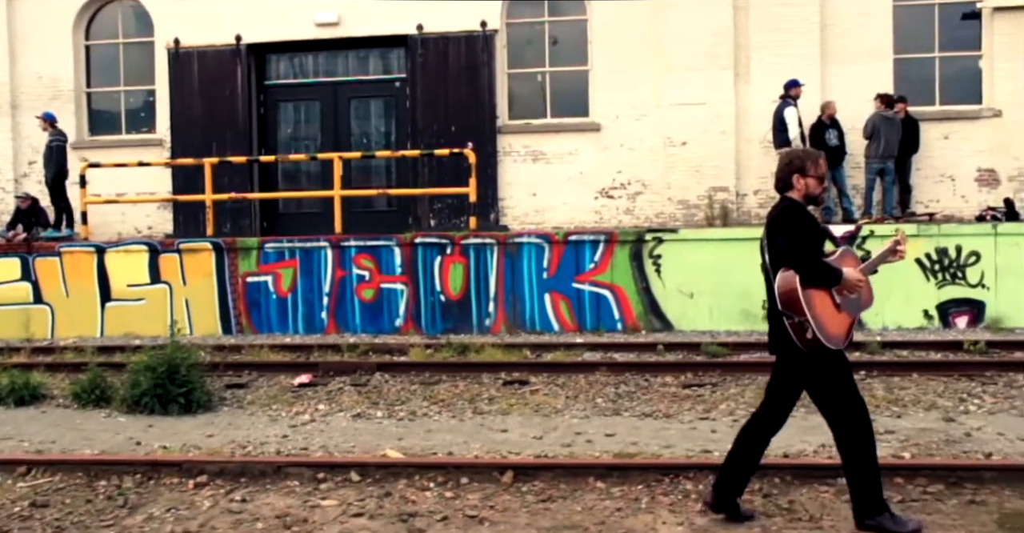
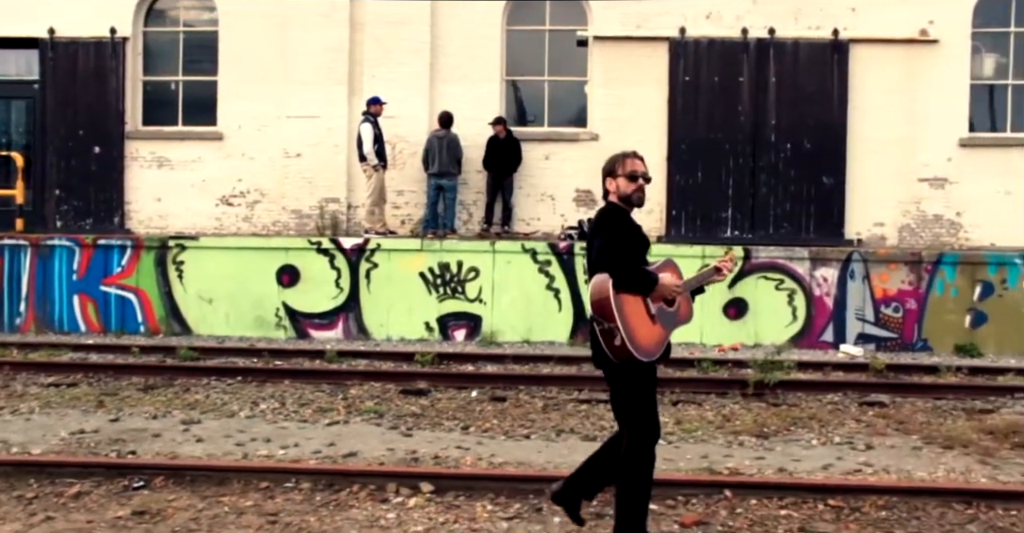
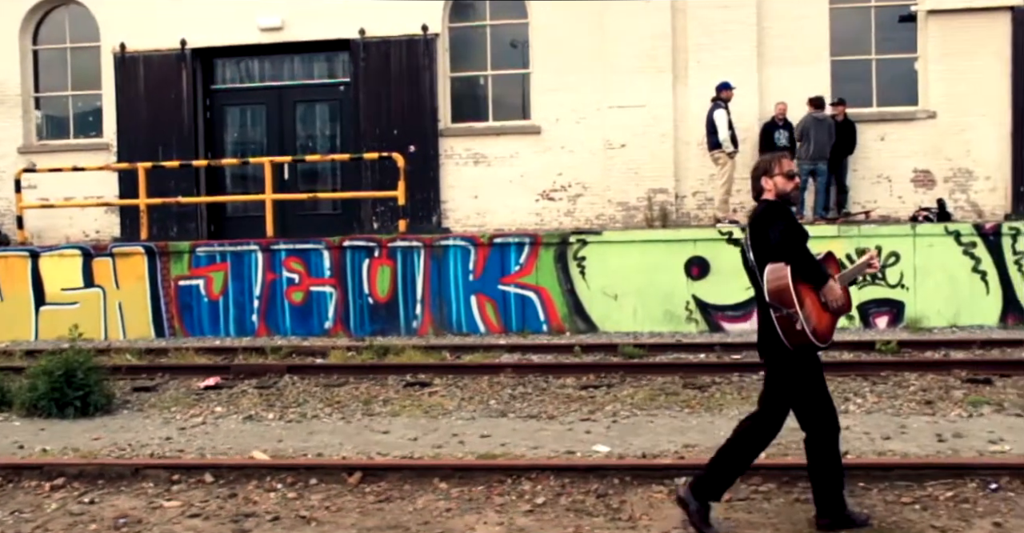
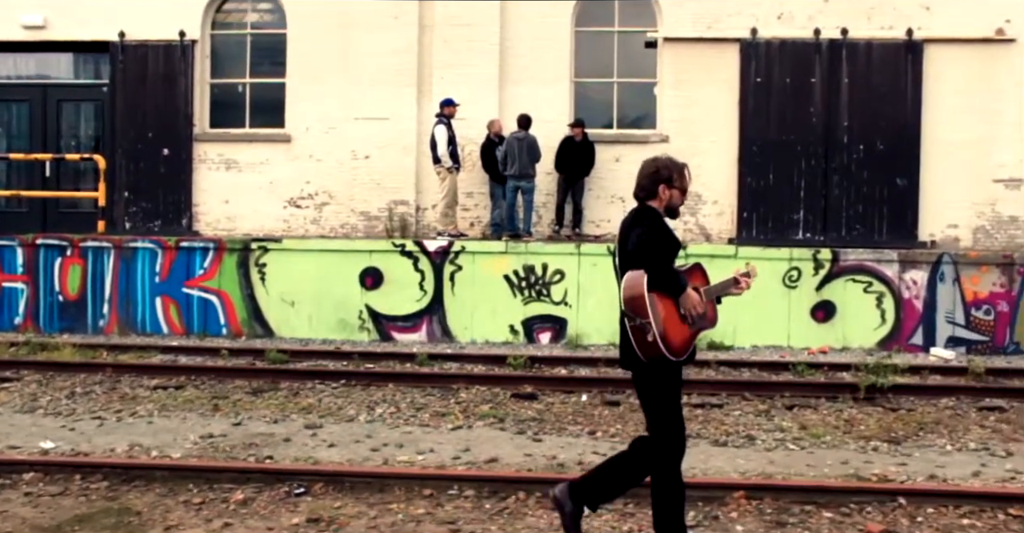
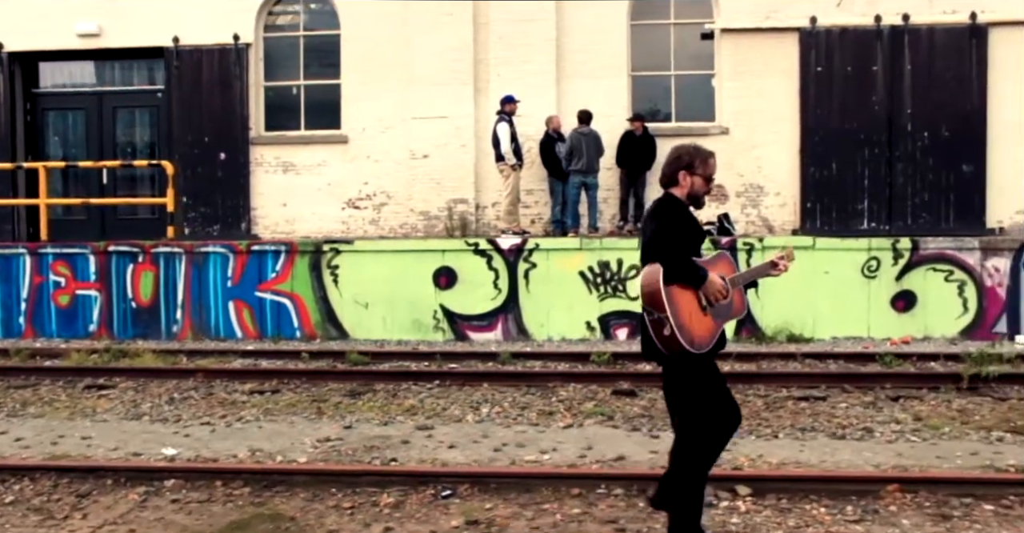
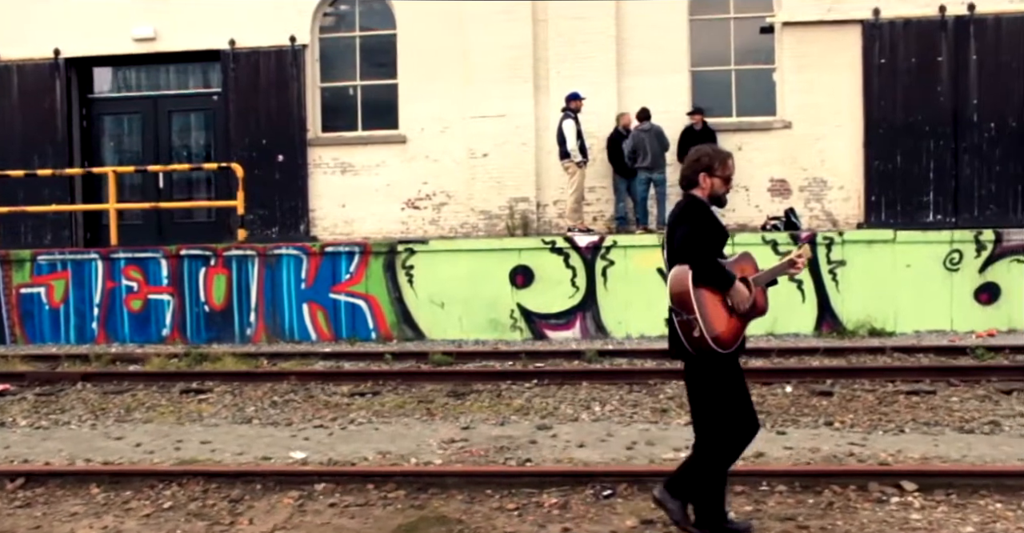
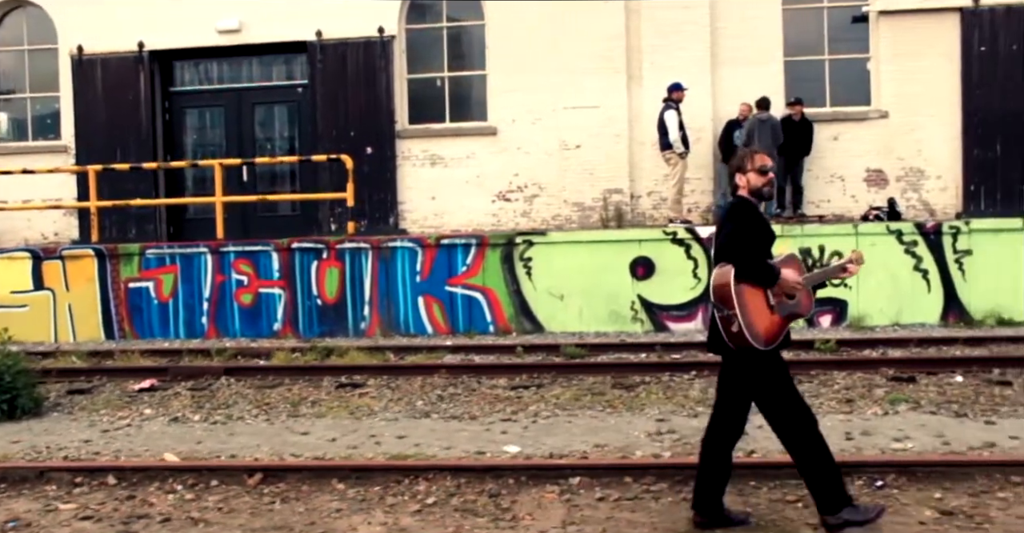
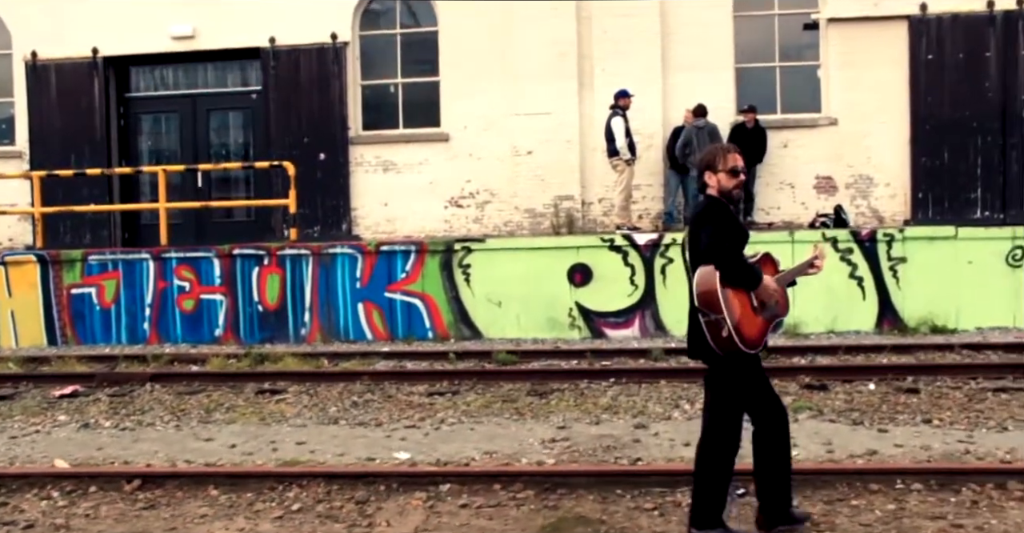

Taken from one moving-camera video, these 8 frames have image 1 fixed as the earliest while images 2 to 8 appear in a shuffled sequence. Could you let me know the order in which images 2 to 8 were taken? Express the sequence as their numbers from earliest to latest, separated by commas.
3, 7, 8, 6, 5, 4, 2
